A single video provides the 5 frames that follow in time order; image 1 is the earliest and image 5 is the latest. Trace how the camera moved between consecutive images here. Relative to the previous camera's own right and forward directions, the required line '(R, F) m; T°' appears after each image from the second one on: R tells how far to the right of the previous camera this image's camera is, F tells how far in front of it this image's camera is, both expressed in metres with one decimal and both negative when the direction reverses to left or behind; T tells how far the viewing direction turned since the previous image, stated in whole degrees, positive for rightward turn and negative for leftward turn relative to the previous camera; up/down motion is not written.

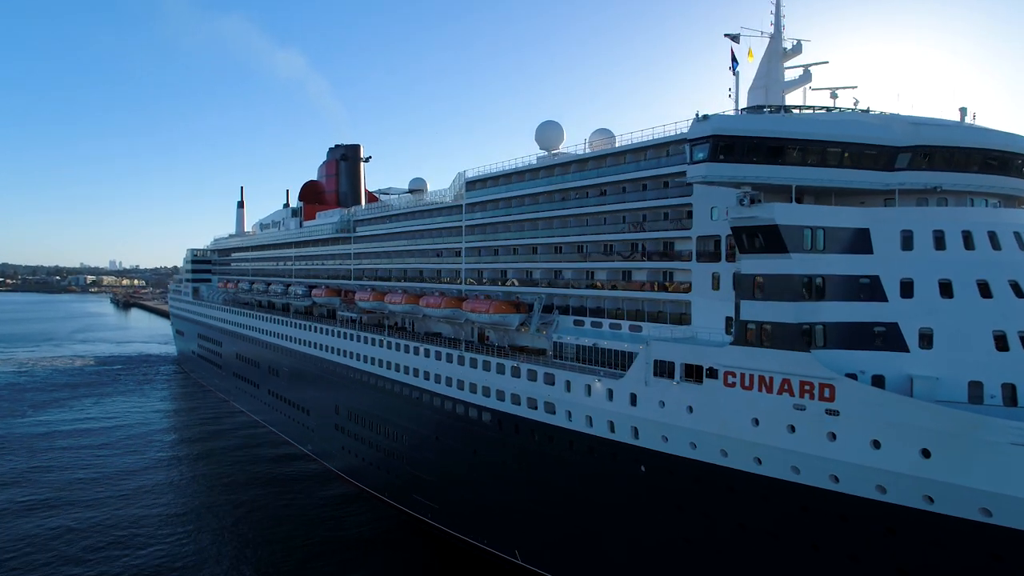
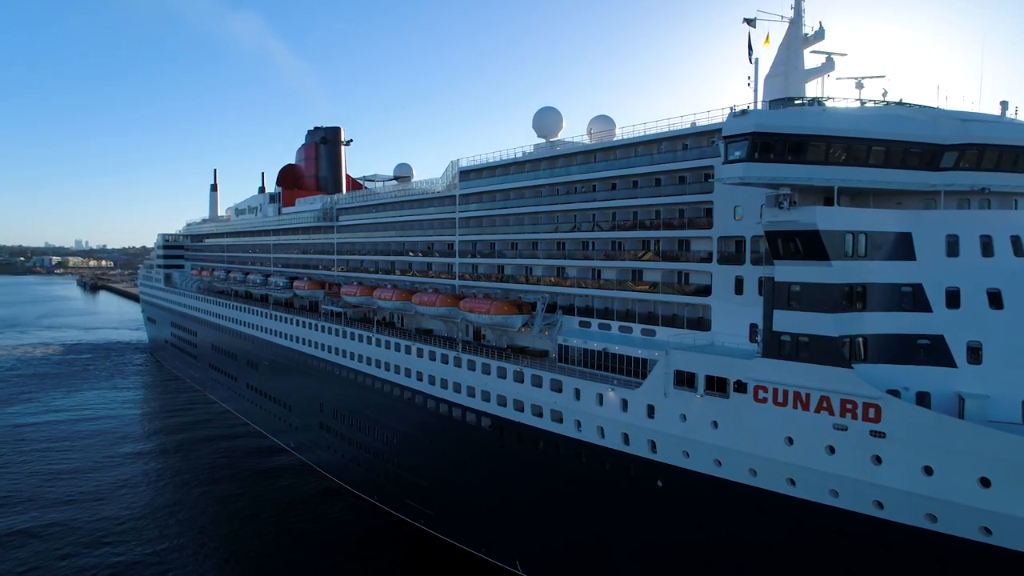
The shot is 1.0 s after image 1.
(-0.7, +1.1) m; +2°
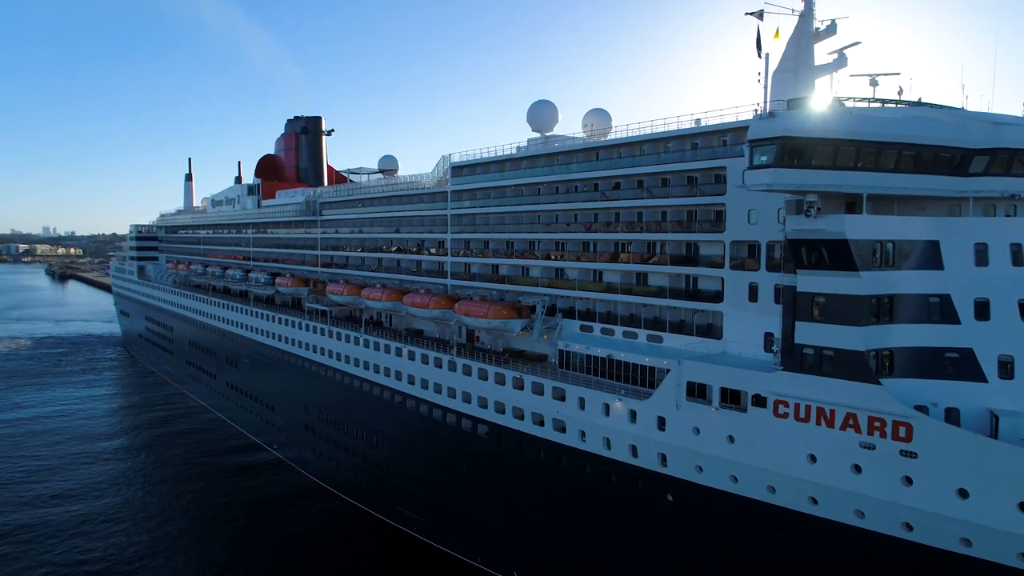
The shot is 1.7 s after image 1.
(-0.5, +0.7) m; +2°
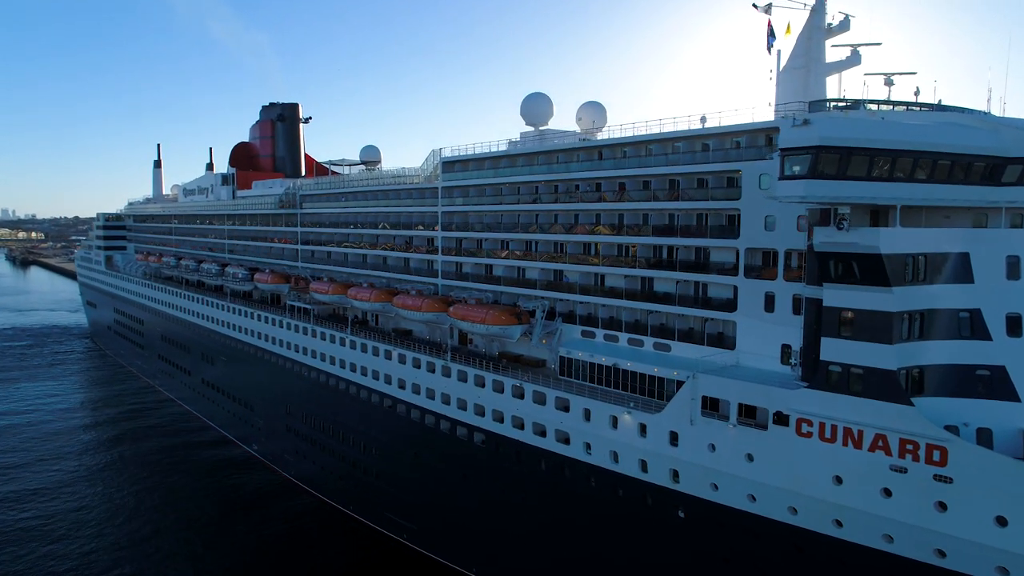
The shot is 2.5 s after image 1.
(-0.6, +0.7) m; +2°
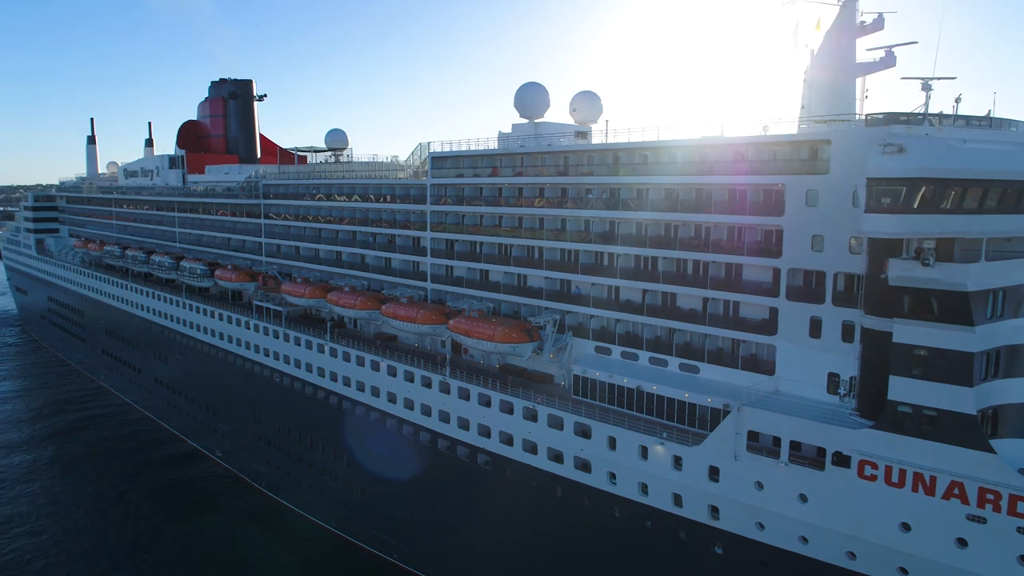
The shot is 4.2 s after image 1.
(-1.5, +1.3) m; +5°
